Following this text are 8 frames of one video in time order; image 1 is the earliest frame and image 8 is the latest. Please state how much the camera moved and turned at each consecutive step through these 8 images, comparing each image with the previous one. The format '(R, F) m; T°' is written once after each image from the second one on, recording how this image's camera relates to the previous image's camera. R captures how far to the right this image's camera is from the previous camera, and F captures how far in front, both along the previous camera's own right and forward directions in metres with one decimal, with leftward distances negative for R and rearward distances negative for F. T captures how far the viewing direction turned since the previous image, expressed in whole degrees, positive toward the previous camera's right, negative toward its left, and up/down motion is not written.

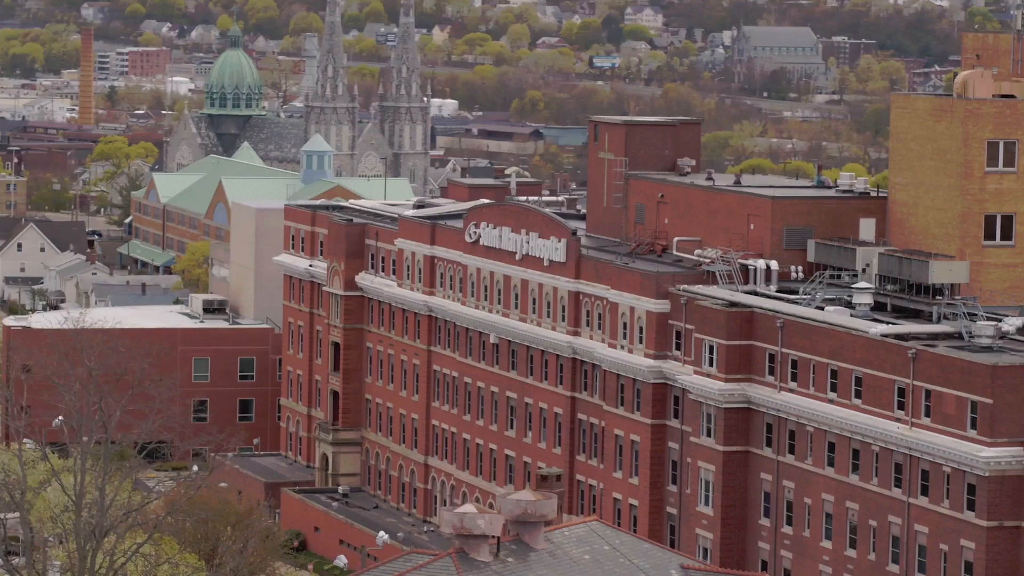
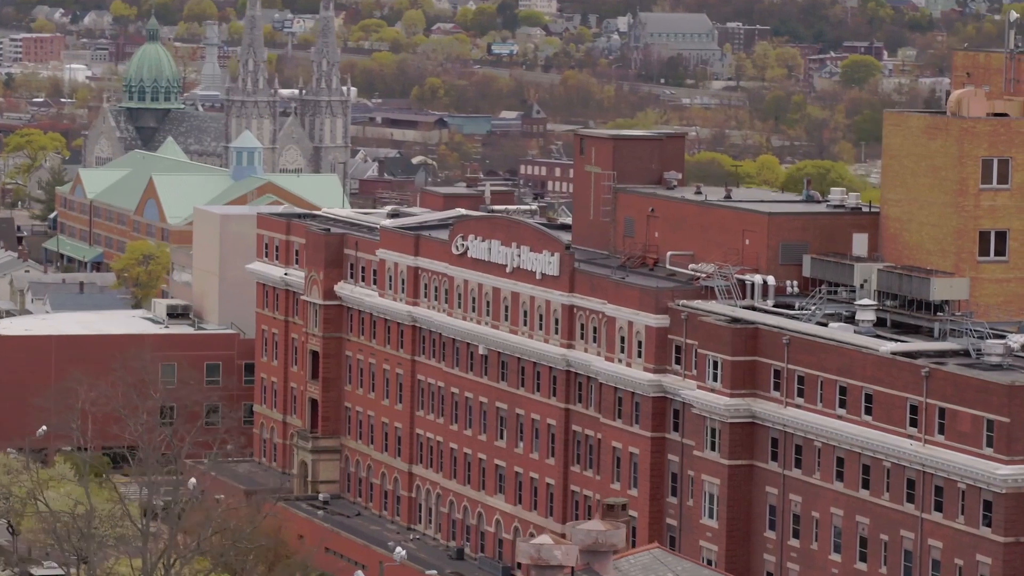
(-2.9, -1.1) m; +2°
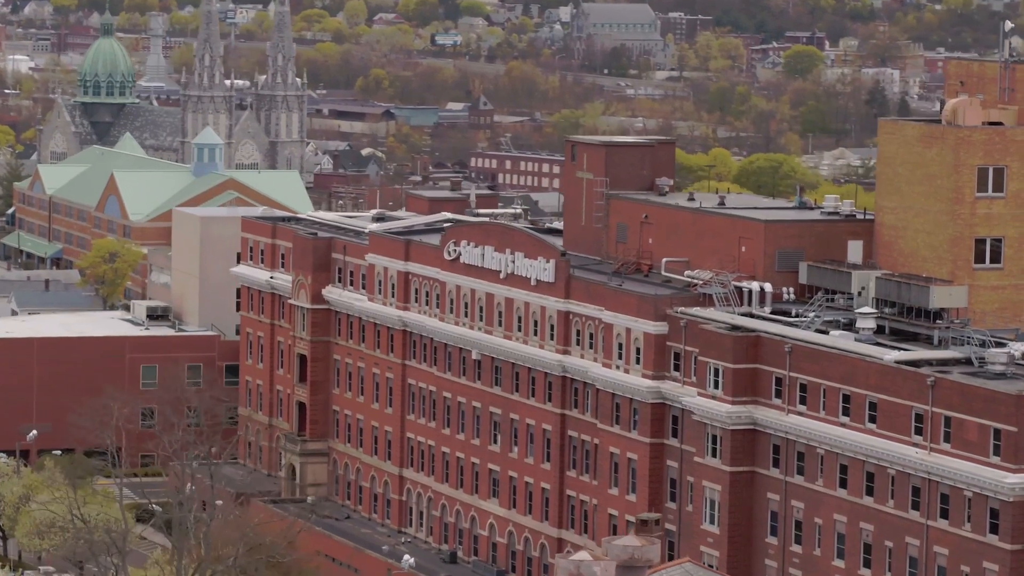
(-1.6, -0.6) m; +1°
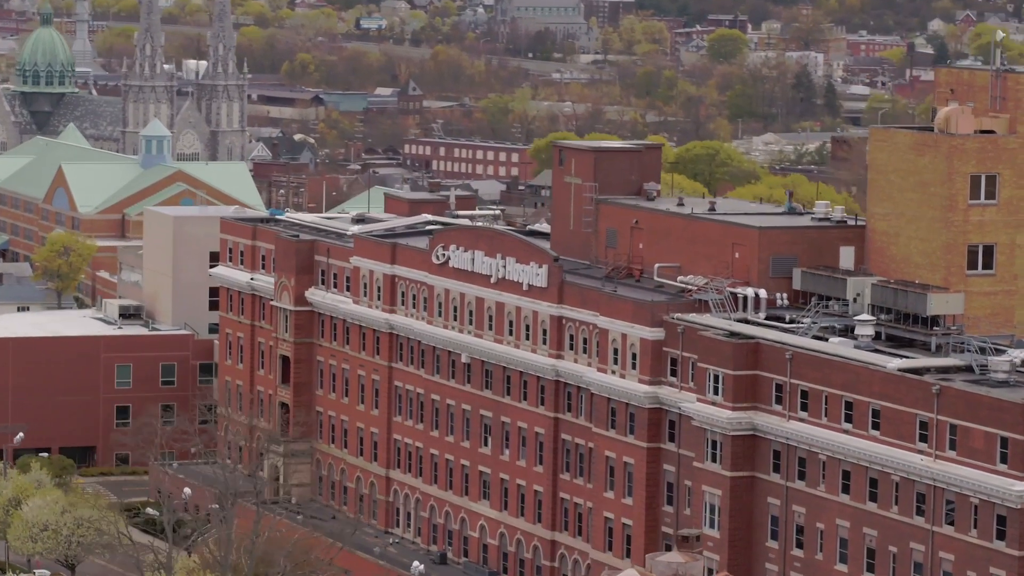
(-2.1, -0.8) m; +1°
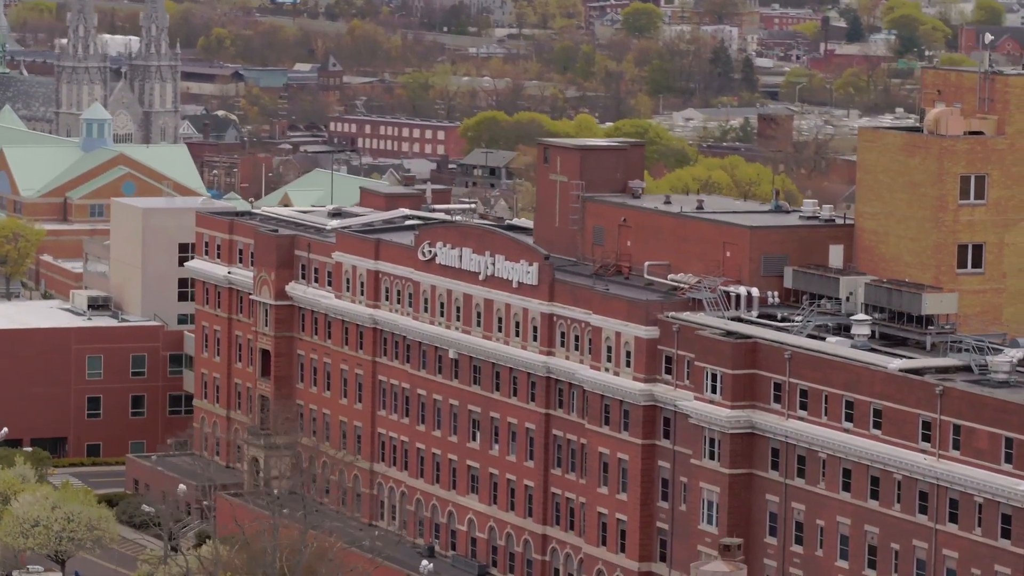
(-2.4, -1.0) m; +2°
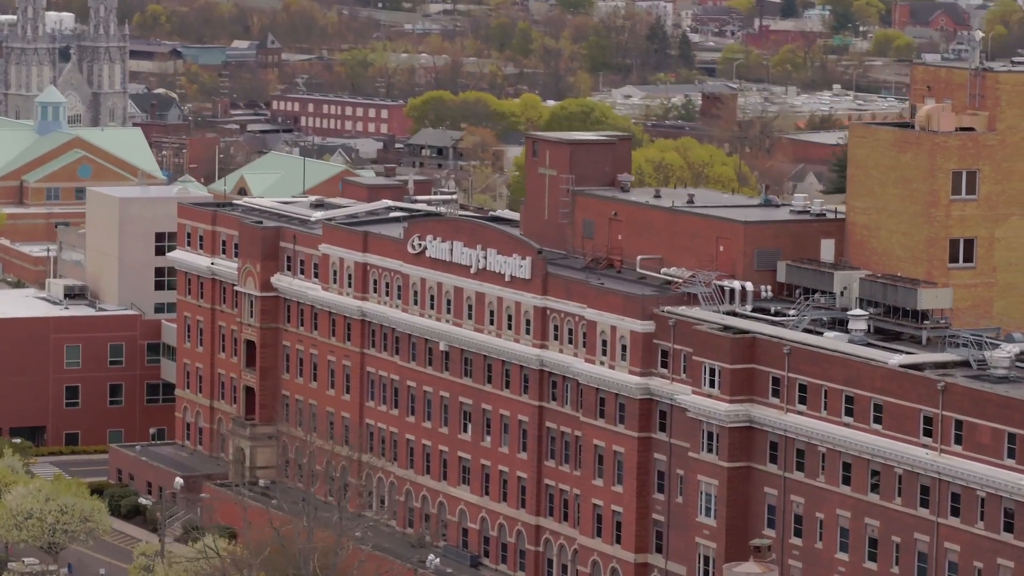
(-1.8, -0.8) m; +1°
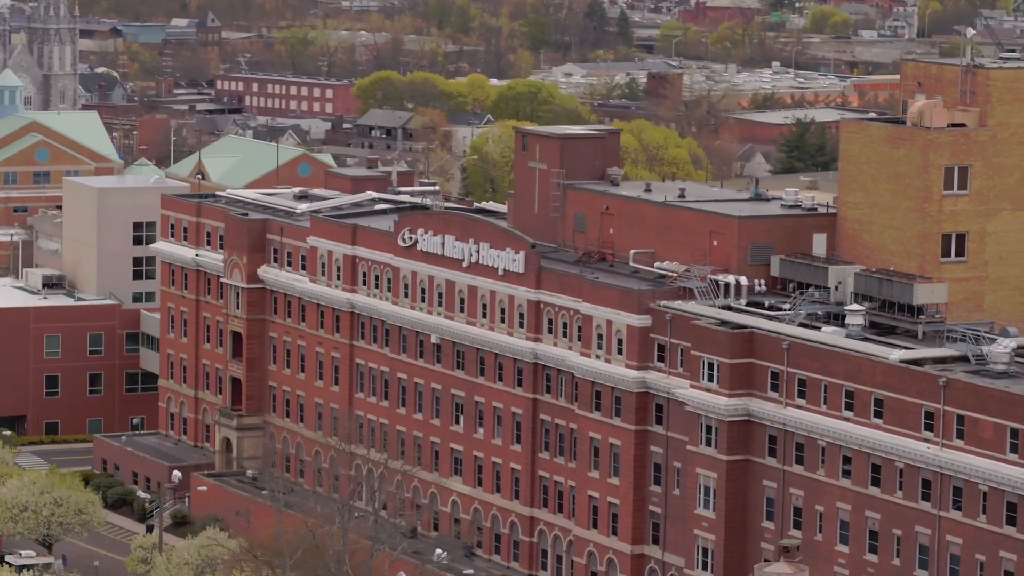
(-1.8, -0.9) m; +1°
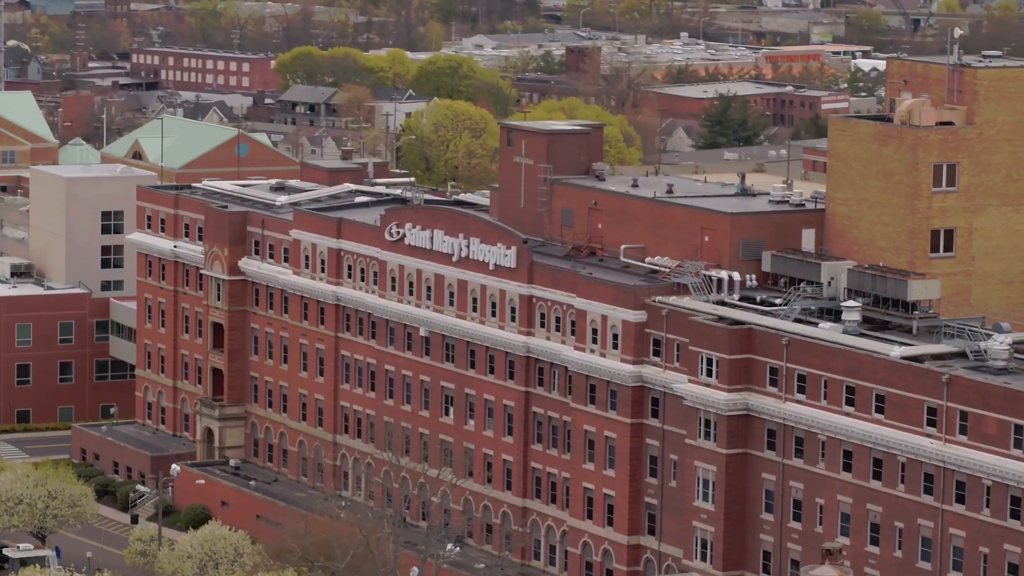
(-2.8, -1.4) m; +2°
